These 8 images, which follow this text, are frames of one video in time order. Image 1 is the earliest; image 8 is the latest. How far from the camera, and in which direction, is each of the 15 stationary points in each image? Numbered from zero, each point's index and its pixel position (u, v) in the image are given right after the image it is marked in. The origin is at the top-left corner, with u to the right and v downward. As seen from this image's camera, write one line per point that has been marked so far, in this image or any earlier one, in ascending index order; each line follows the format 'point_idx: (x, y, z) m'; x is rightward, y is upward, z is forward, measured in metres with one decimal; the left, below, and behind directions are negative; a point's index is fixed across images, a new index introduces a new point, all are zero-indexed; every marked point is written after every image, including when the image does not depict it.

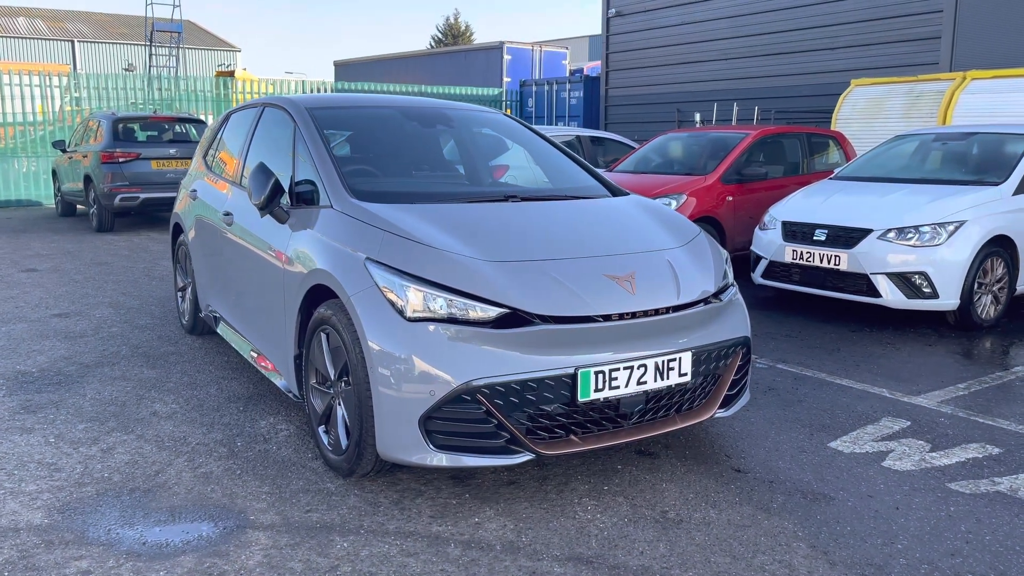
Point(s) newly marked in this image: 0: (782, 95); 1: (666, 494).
0: (+4.6, +3.3, +14.2) m
1: (+0.6, -0.8, +3.1) m
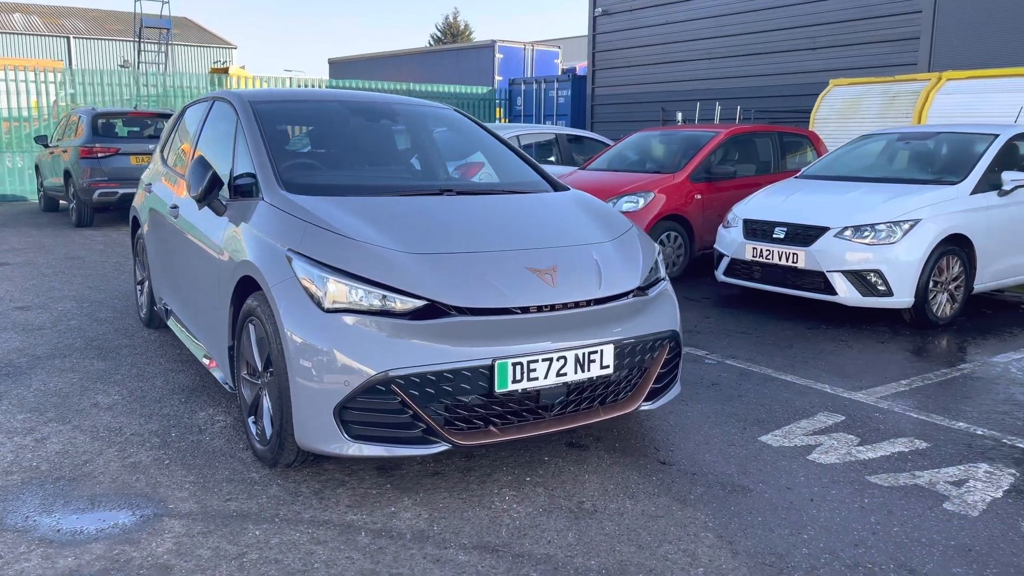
0: (+4.3, +3.3, +14.2) m
1: (+0.3, -0.7, +3.1) m
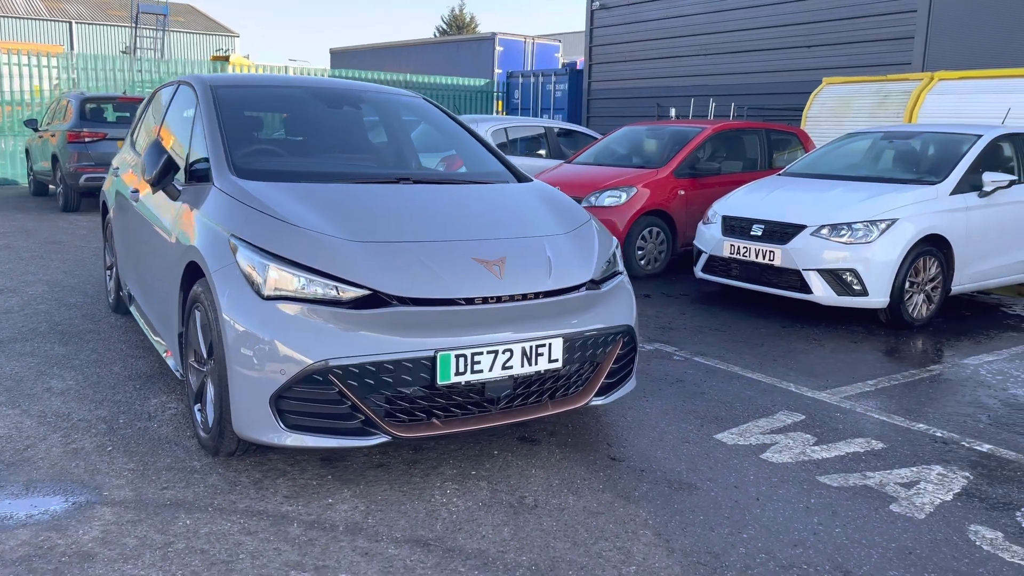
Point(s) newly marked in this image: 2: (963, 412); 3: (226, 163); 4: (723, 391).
0: (+4.2, +3.4, +14.2) m
1: (+0.1, -0.7, +3.1) m
2: (+2.2, -0.6, +4.1) m
3: (-1.3, +0.5, +3.6) m
4: (+1.1, -0.5, +4.3) m
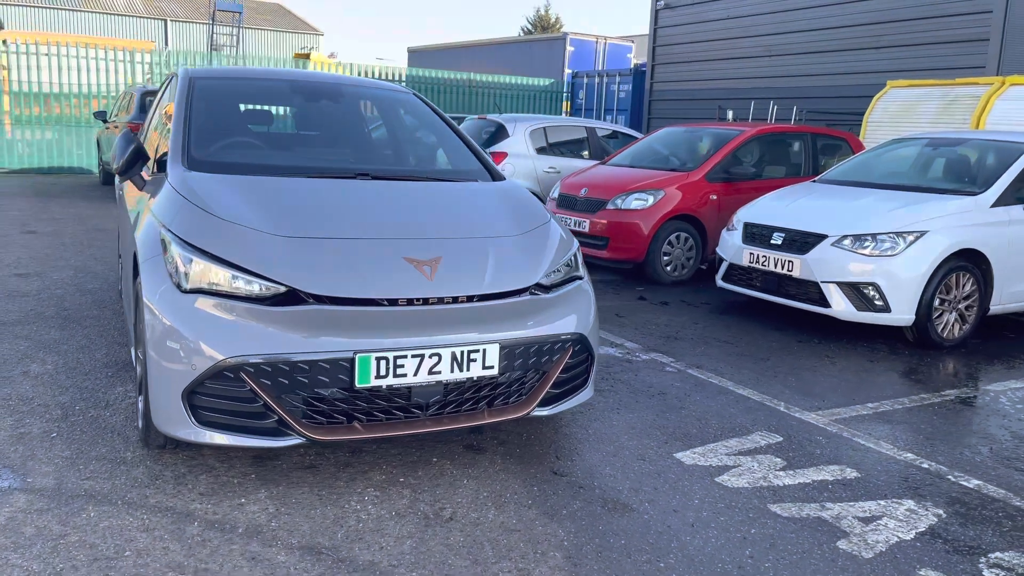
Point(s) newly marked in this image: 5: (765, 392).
0: (+5.1, +3.2, +13.6) m
1: (-0.2, -0.7, +3.0) m
2: (+2.1, -0.7, +3.8) m
3: (-1.4, +0.6, +3.6) m
4: (+0.9, -0.6, +4.1) m
5: (+1.3, -0.6, +4.4) m
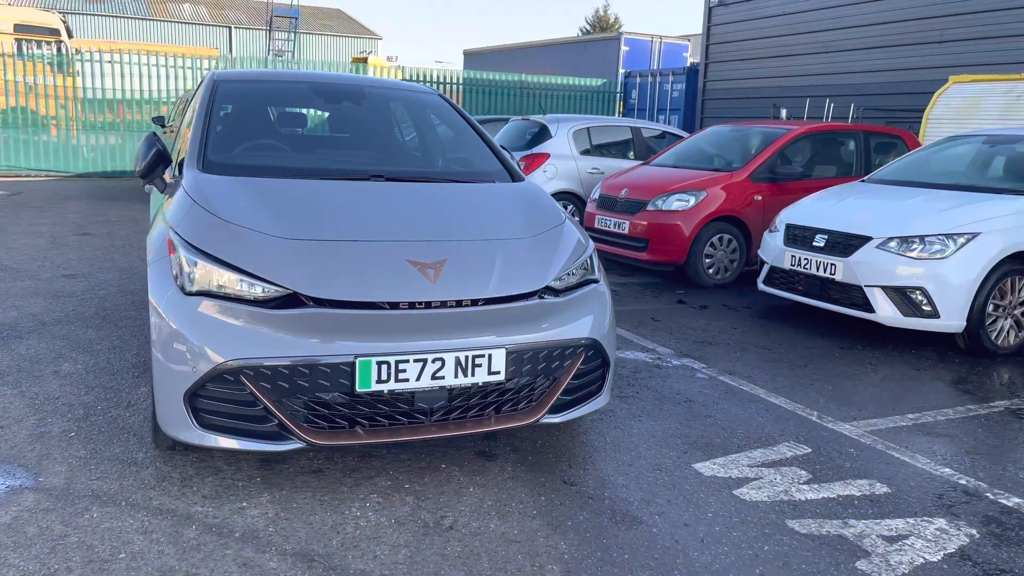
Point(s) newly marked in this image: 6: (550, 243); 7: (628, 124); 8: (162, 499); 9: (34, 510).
0: (+5.9, +3.1, +13.2) m
1: (-0.2, -0.7, +2.9) m
2: (+2.1, -0.7, +3.6) m
3: (-1.4, +0.6, +3.6) m
4: (+1.0, -0.6, +3.9) m
5: (+1.4, -0.6, +4.2) m
6: (+0.1, +0.2, +3.3) m
7: (+1.4, +2.0, +10.1) m
8: (-1.2, -0.7, +2.8) m
9: (-1.5, -0.7, +2.7) m
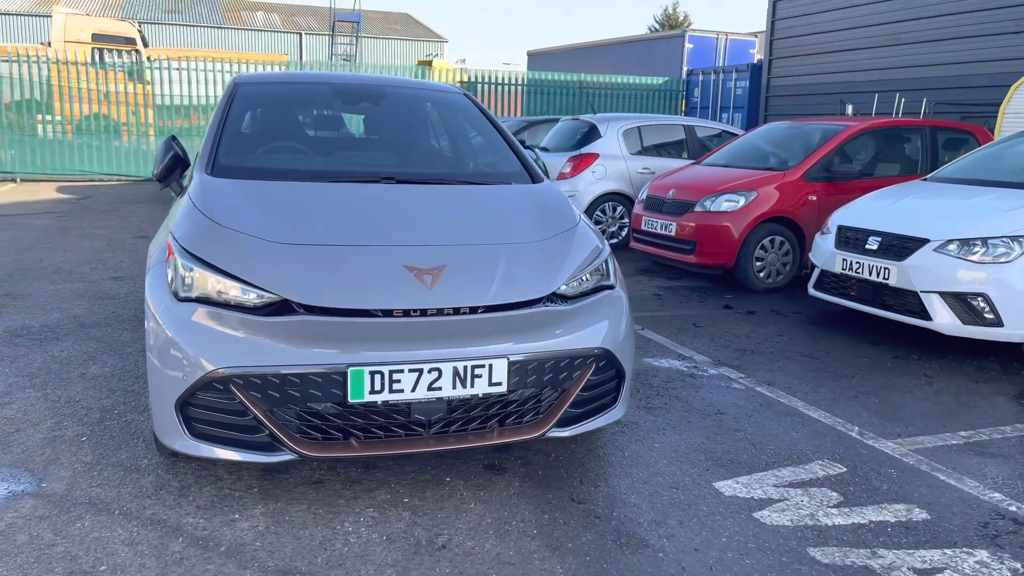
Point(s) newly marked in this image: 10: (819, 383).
0: (+6.7, +3.1, +12.5) m
1: (-0.2, -0.8, +2.8) m
2: (+2.2, -0.8, +3.3) m
3: (-1.3, +0.5, +3.6) m
4: (+1.1, -0.6, +3.7) m
5: (+1.6, -0.6, +3.9) m
6: (+0.2, +0.2, +3.1) m
7: (+2.0, +2.0, +9.8) m
8: (-1.2, -0.7, +2.7) m
9: (-1.6, -0.7, +2.7) m
10: (+1.7, -0.5, +4.5) m
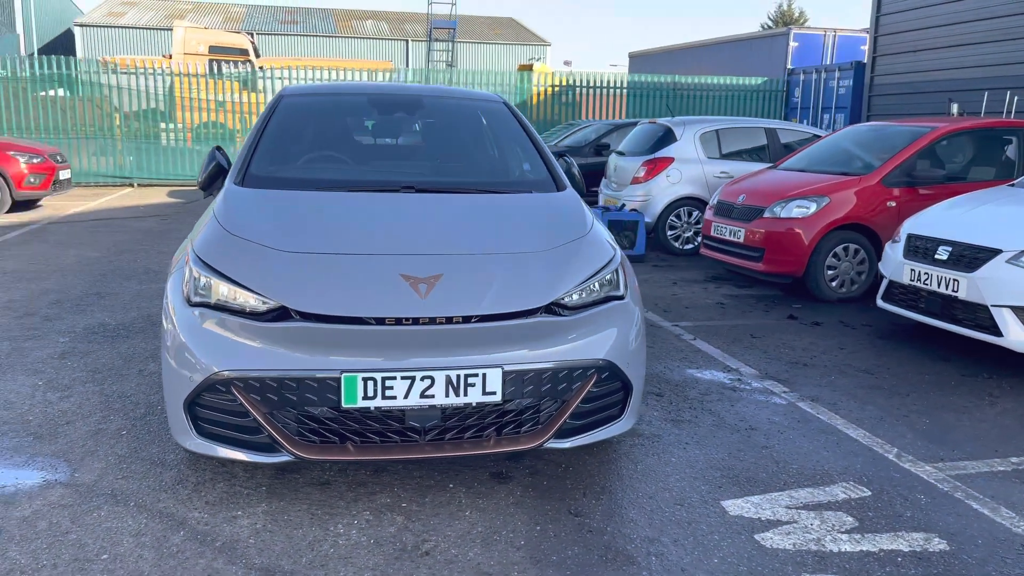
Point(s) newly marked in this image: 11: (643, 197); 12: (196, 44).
0: (+7.9, +2.9, +11.6) m
1: (-0.2, -0.8, +2.8) m
2: (+2.2, -0.8, +3.0) m
3: (-1.2, +0.5, +3.7) m
4: (+1.2, -0.7, +3.6) m
5: (+1.7, -0.7, +3.7) m
6: (+0.2, +0.1, +3.1) m
7: (+2.9, +1.9, +9.5) m
8: (-1.2, -0.7, +2.9) m
9: (-1.6, -0.7, +2.9) m
10: (+1.8, -0.6, +4.2) m
11: (+1.4, +1.0, +9.0) m
12: (-7.5, +5.8, +19.8) m
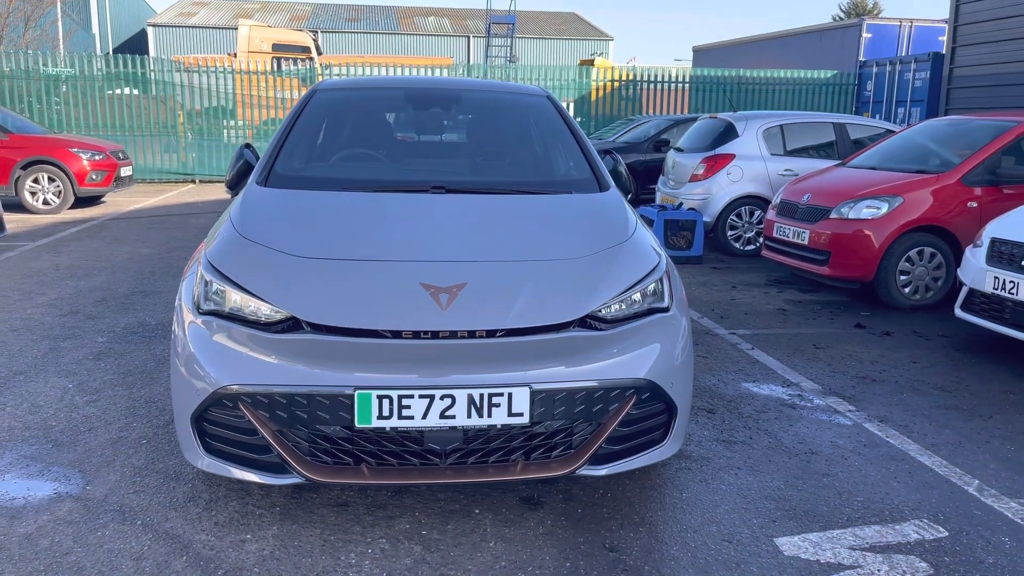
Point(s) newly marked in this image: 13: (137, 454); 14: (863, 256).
0: (+8.6, +2.8, +10.7) m
1: (-0.1, -0.8, +2.6) m
2: (+2.3, -0.9, +2.6) m
3: (-1.0, +0.5, +3.5) m
4: (+1.3, -0.7, +3.2) m
5: (+1.8, -0.7, +3.4) m
6: (+0.3, +0.1, +2.8) m
7: (+3.5, +1.8, +9.0) m
8: (-1.1, -0.8, +2.7) m
9: (-1.5, -0.8, +2.7) m
10: (+2.0, -0.6, +3.9) m
11: (+2.0, +1.0, +8.6) m
12: (-6.1, +5.9, +20.1) m
13: (-1.5, -0.7, +3.3) m
14: (+2.7, +0.2, +6.3) m
